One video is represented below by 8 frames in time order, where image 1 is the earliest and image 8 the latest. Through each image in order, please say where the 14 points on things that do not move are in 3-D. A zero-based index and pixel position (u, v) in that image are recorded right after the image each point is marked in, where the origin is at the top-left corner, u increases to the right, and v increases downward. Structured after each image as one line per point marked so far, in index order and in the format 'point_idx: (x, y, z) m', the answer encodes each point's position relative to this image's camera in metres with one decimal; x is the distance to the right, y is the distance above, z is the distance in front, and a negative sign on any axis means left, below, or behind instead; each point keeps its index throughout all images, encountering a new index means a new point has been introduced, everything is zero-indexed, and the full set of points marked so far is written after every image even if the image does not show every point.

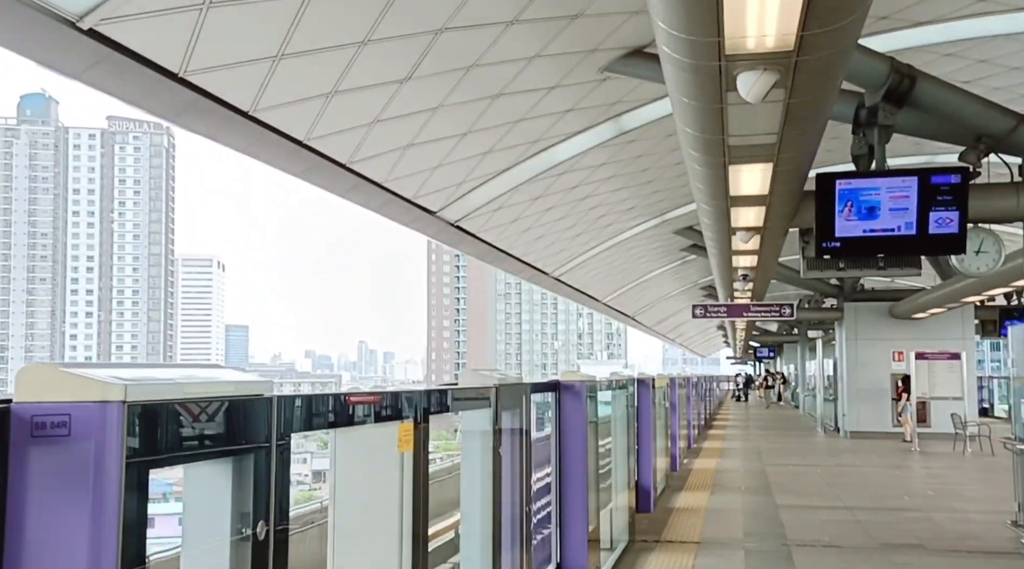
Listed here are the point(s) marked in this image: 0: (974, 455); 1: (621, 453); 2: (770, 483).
0: (+12.0, -4.4, +19.0) m
1: (+1.5, -2.4, +10.7) m
2: (+5.4, -4.2, +15.5) m
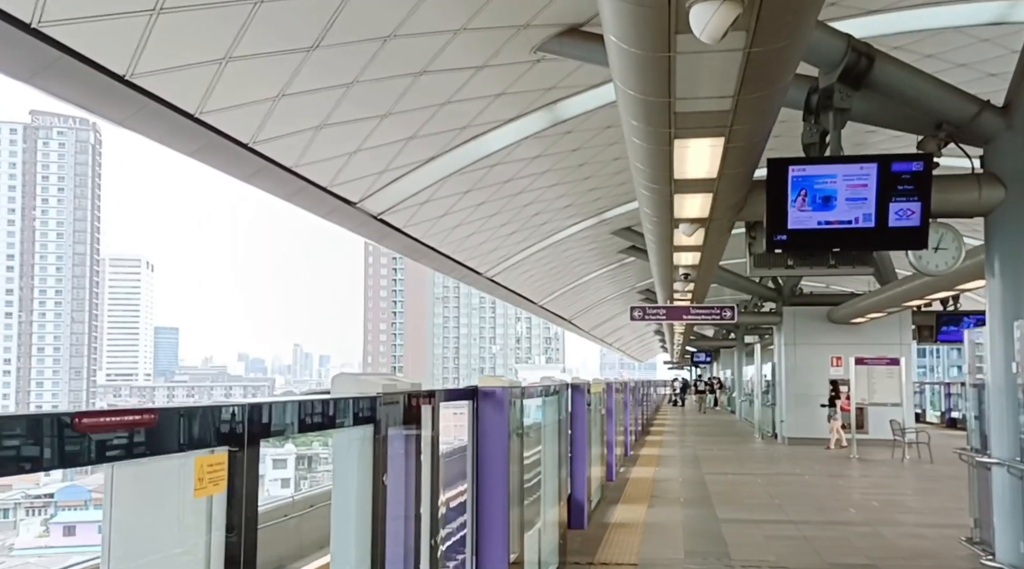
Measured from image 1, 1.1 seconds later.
0: (+10.3, -4.6, +18.8) m
1: (+0.5, -2.3, +9.6) m
2: (+3.9, -4.2, +14.8) m
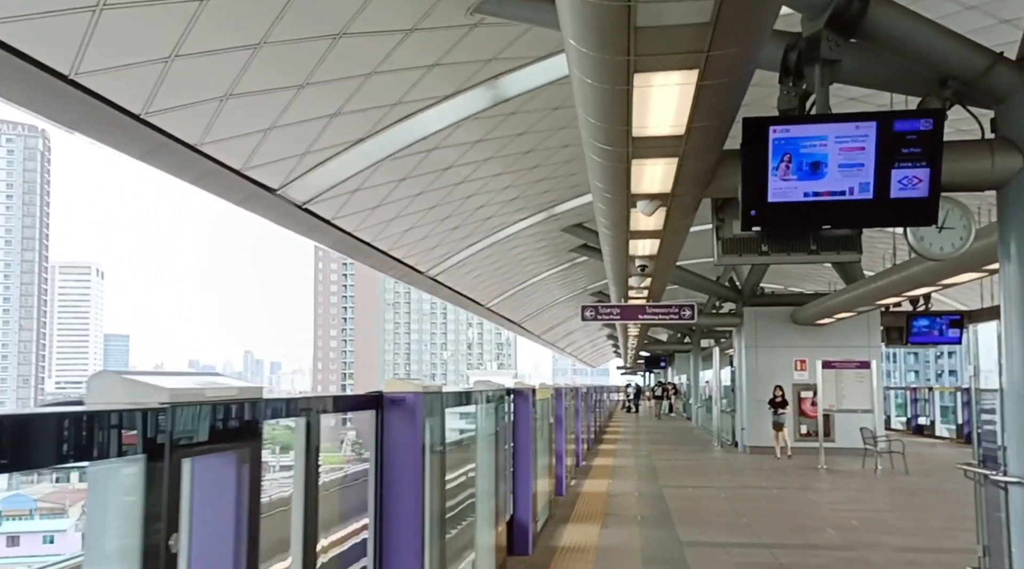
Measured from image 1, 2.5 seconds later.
0: (+8.9, -4.5, +17.8) m
1: (-0.3, -2.2, +8.1) m
2: (+2.9, -4.1, +13.4) m
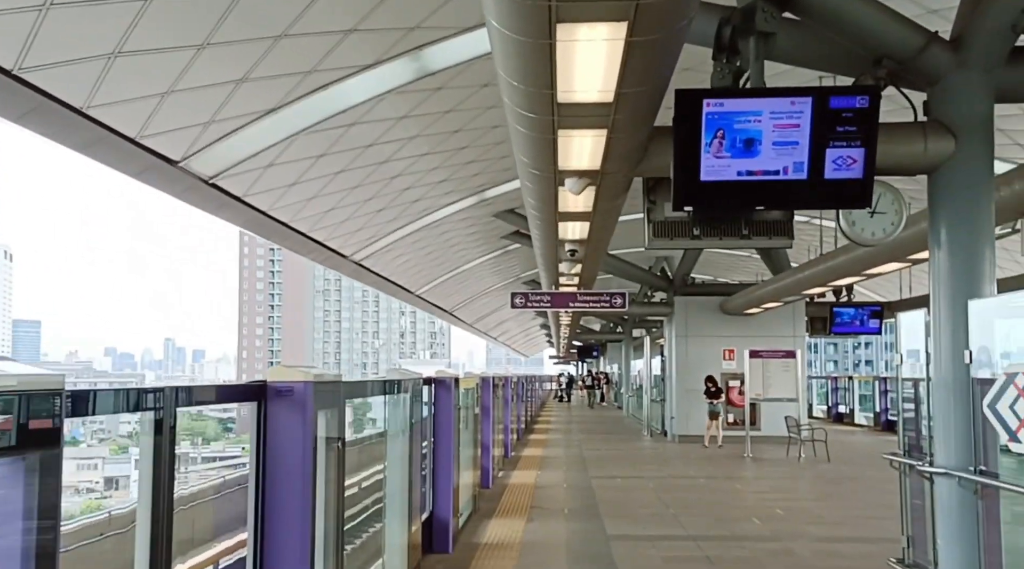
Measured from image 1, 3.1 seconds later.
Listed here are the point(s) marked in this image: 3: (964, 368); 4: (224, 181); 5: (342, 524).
0: (+7.2, -4.3, +18.0) m
1: (-1.1, -2.0, +7.5) m
2: (+1.5, -3.9, +13.1) m
3: (+4.0, -0.7, +6.6) m
4: (-5.9, +2.1, +15.2) m
5: (-1.2, -1.6, +5.2) m
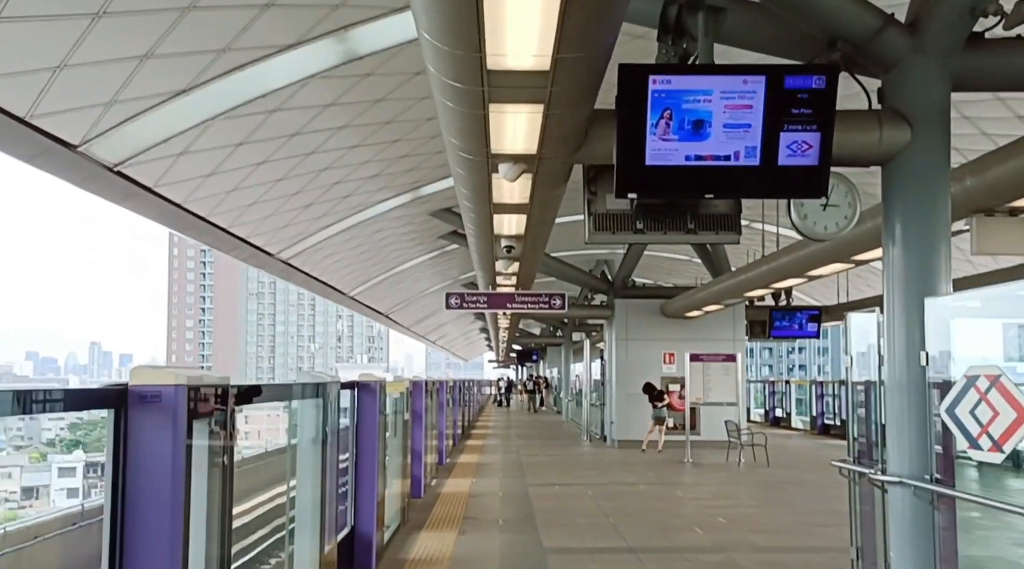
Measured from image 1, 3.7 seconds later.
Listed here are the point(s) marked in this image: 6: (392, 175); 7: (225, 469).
0: (+5.6, -4.4, +17.8) m
1: (-1.8, -1.9, +6.7) m
2: (+0.4, -3.8, +12.5) m
3: (+3.4, -0.7, +6.2) m
4: (-7.1, +2.2, +14.0) m
5: (-1.7, -1.6, +4.4) m
6: (-3.1, +2.9, +19.6) m
7: (-1.7, -1.1, +4.4) m
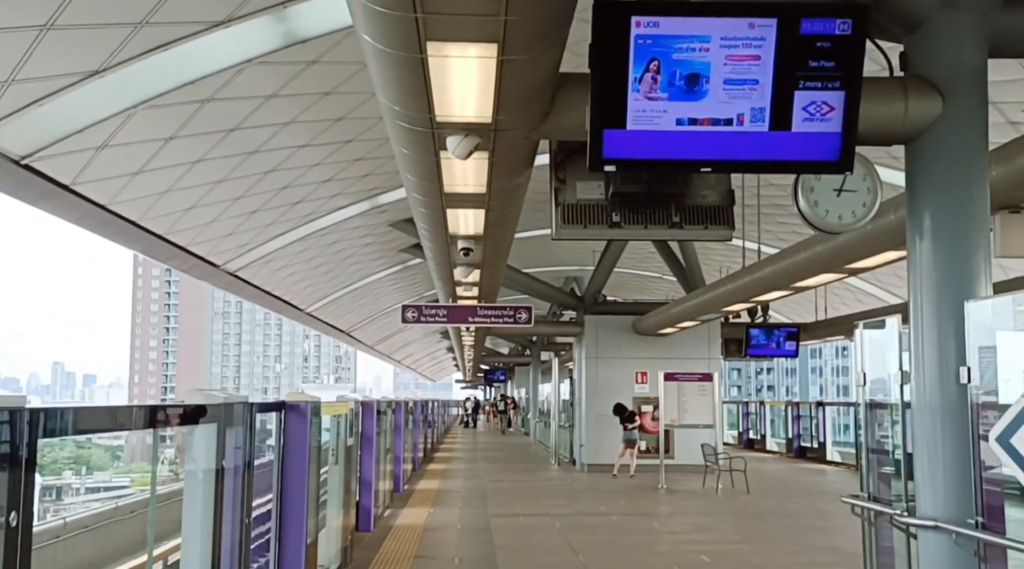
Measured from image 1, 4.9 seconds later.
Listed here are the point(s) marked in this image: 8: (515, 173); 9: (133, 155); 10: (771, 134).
0: (+4.8, -4.7, +16.7) m
1: (-2.2, -1.9, +5.3) m
2: (-0.2, -4.0, +11.1) m
3: (+3.1, -0.7, +5.1) m
4: (-7.7, +2.0, +12.6) m
5: (-1.9, -1.5, +3.0) m
6: (-4.0, +2.5, +18.3) m
7: (-1.9, -1.0, +3.0) m
8: (0.0, +1.0, +6.8) m
9: (-7.0, +2.3, +13.9) m
10: (+1.6, +0.9, +4.6) m
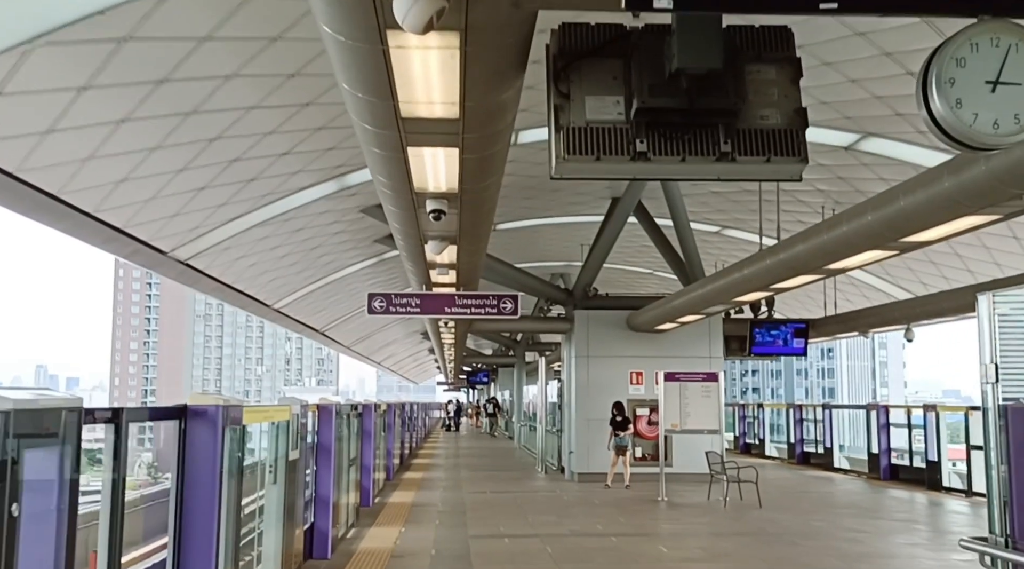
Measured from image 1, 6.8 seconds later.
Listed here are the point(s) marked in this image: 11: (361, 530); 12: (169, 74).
0: (+4.5, -4.4, +14.8) m
1: (-2.2, -1.6, +3.3) m
2: (-0.4, -3.7, +9.2) m
3: (+3.0, -0.4, +3.2) m
4: (-8.0, +2.3, +10.5) m
5: (-2.0, -1.2, +1.0) m
6: (-4.4, +2.8, +16.3) m
7: (-2.0, -0.7, +1.0) m
8: (-0.1, +1.3, +4.8) m
9: (-7.2, +2.6, +11.8) m
10: (+1.5, +1.2, +2.7) m
11: (-2.7, -4.4, +13.2) m
12: (-5.3, +3.2, +12.0) m
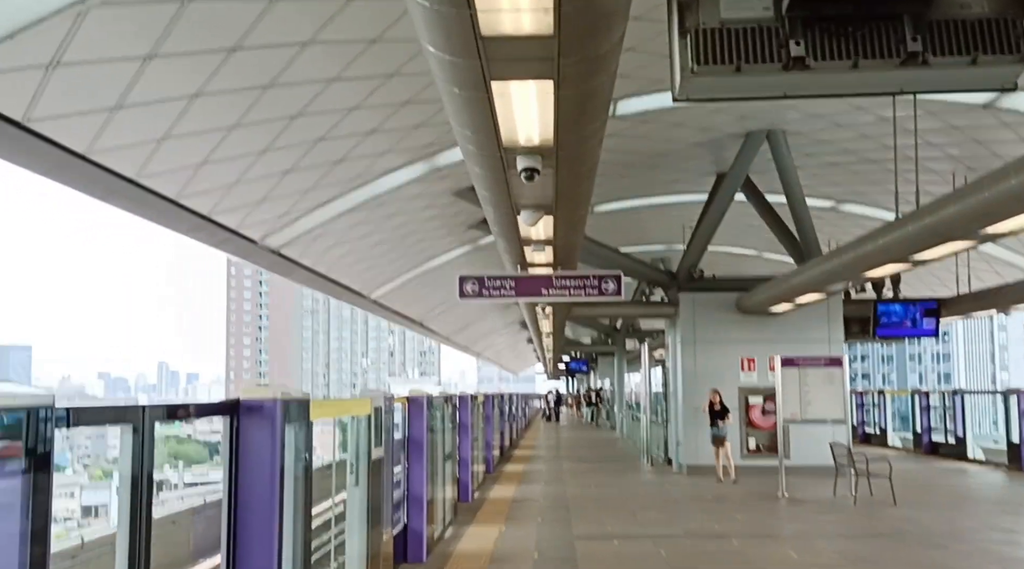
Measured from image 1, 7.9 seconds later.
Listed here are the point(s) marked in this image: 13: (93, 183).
0: (+6.4, -4.0, +13.2) m
1: (-1.8, -1.5, +2.7) m
2: (+0.8, -3.5, +8.3) m
3: (+3.3, -0.2, +1.9) m
4: (-6.7, +2.4, +10.5) m
5: (-1.8, -1.1, +0.4) m
6: (-2.4, +3.0, +15.8) m
7: (-1.9, -0.6, +0.4) m
8: (+0.4, +1.5, +3.9) m
9: (-5.8, +2.7, +11.7) m
10: (+1.8, +1.4, +1.6) m
11: (-0.9, -4.1, +12.6) m
12: (-3.9, +3.4, +11.6) m
13: (-7.1, +1.6, +14.2) m
